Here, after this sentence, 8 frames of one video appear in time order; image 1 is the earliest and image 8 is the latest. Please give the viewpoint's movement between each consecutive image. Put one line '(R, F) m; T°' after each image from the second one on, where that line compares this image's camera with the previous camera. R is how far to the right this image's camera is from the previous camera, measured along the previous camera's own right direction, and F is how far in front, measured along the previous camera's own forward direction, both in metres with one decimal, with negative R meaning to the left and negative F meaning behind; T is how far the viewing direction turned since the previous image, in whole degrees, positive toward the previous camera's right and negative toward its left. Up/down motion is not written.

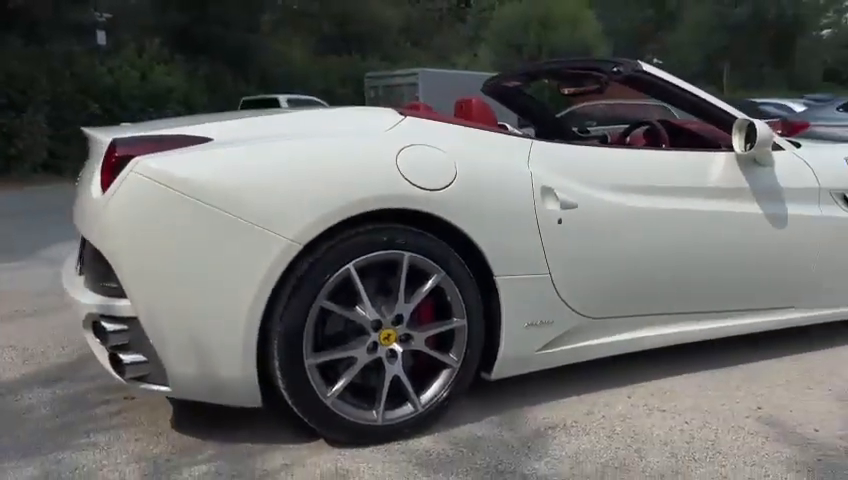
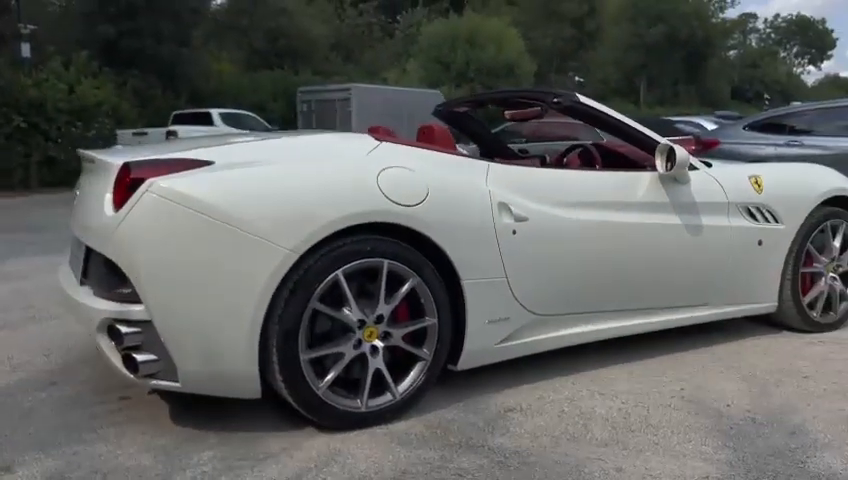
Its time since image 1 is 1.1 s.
(-0.2, -0.5) m; +6°
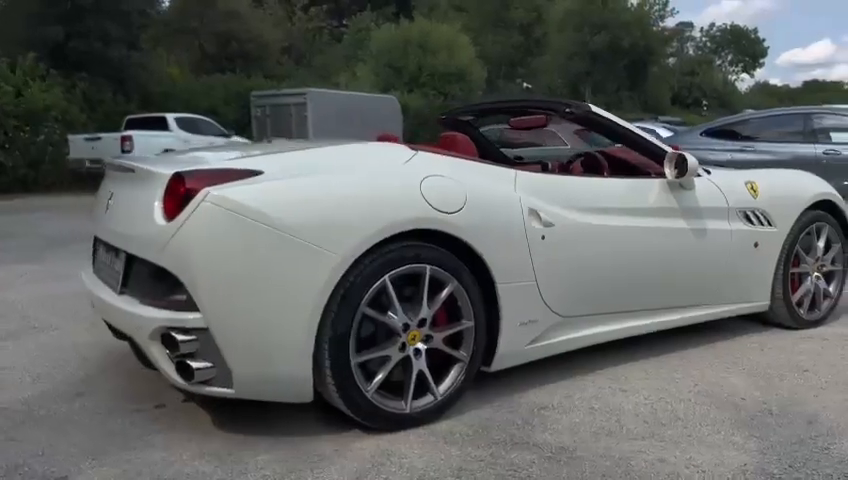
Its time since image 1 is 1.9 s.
(-0.5, -0.1) m; +4°
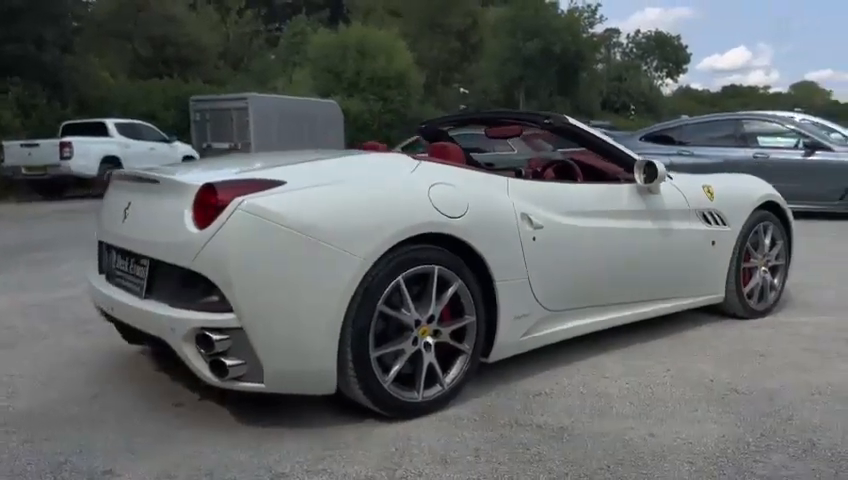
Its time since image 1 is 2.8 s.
(-0.4, -0.3) m; +5°
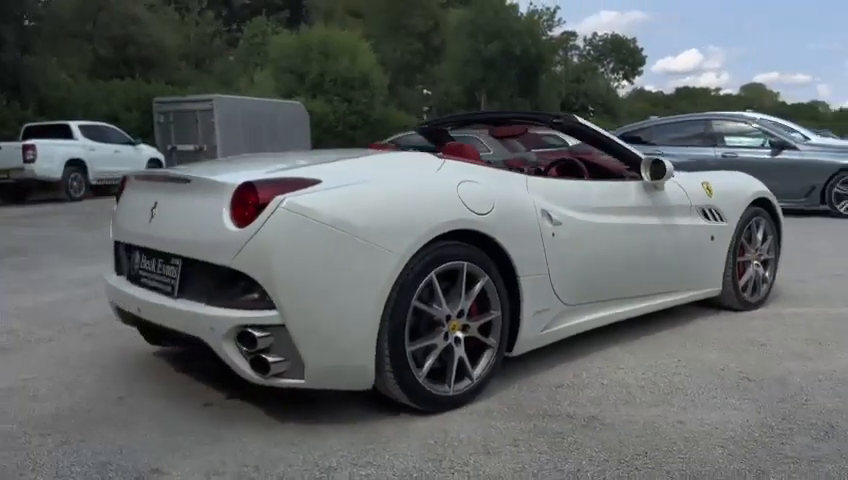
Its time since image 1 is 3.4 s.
(-0.4, -0.1) m; +3°
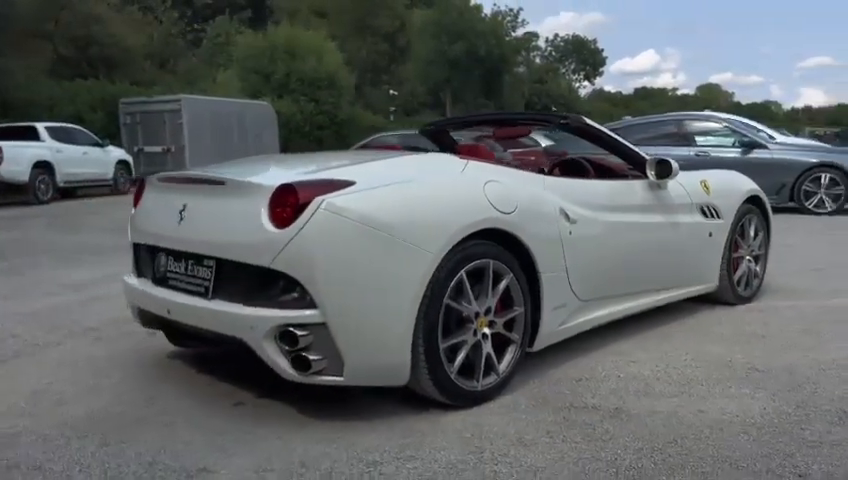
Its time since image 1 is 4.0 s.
(-0.4, -0.1) m; +3°
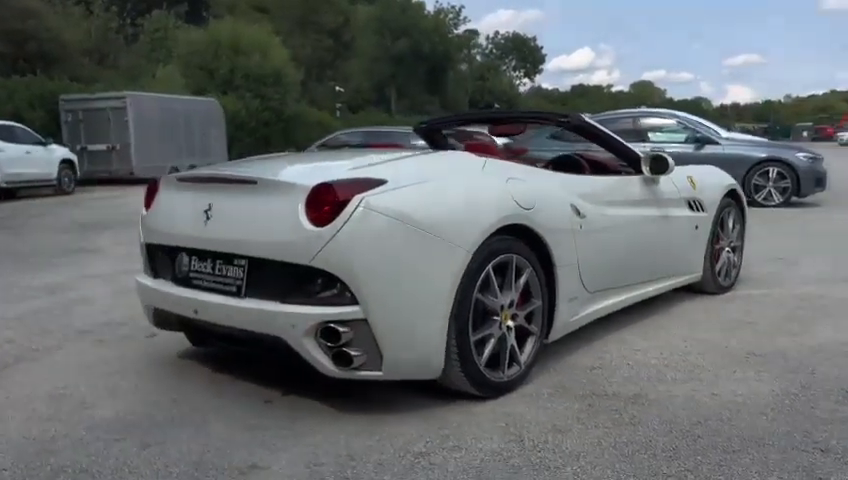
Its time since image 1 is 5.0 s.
(-0.5, -0.1) m; +4°
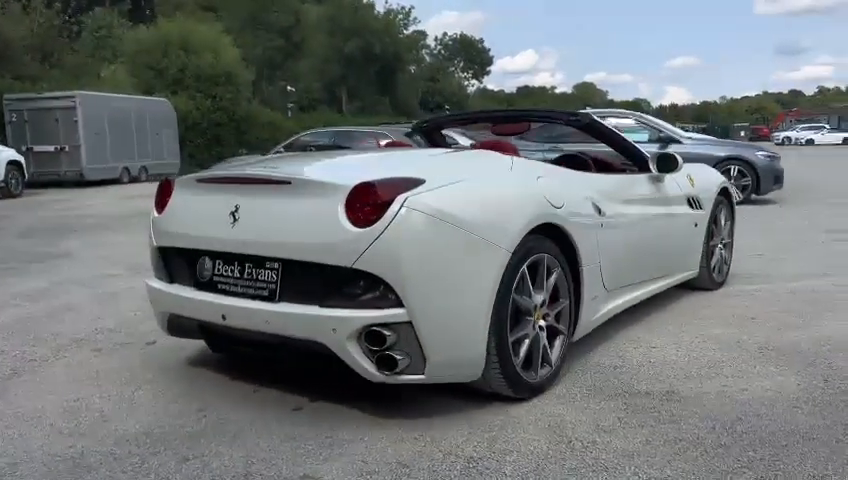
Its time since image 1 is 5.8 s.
(-0.5, +0.1) m; +4°
